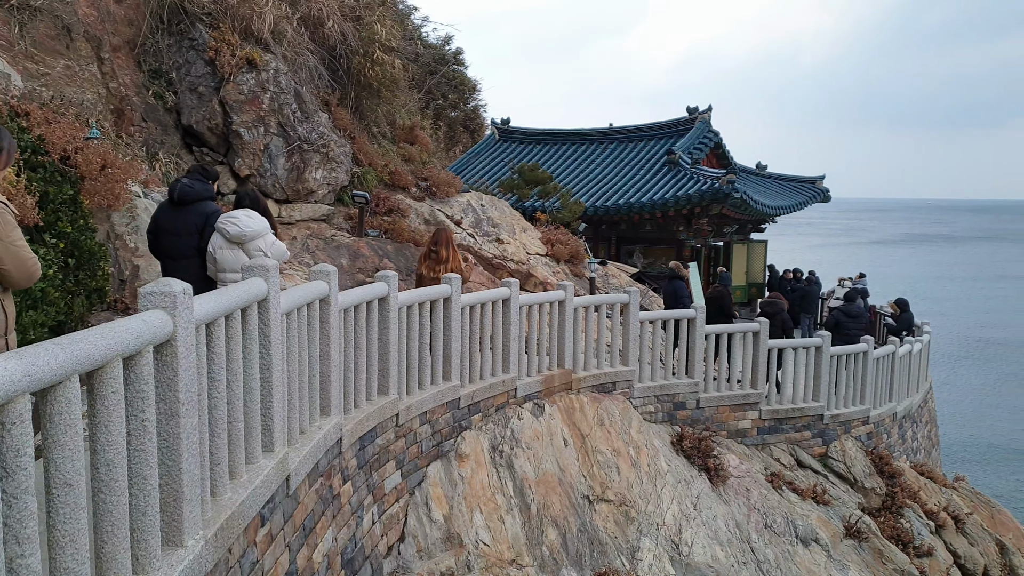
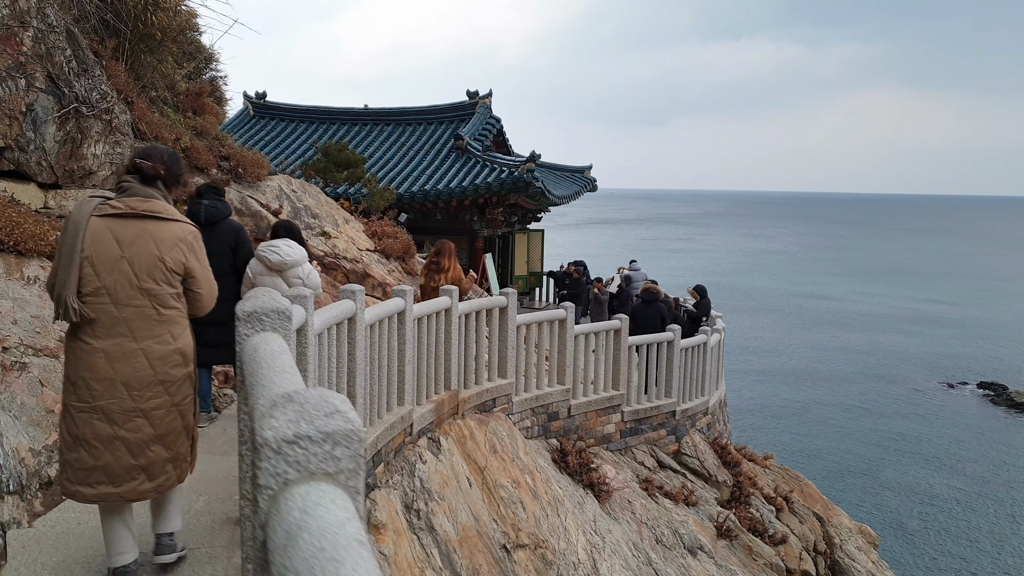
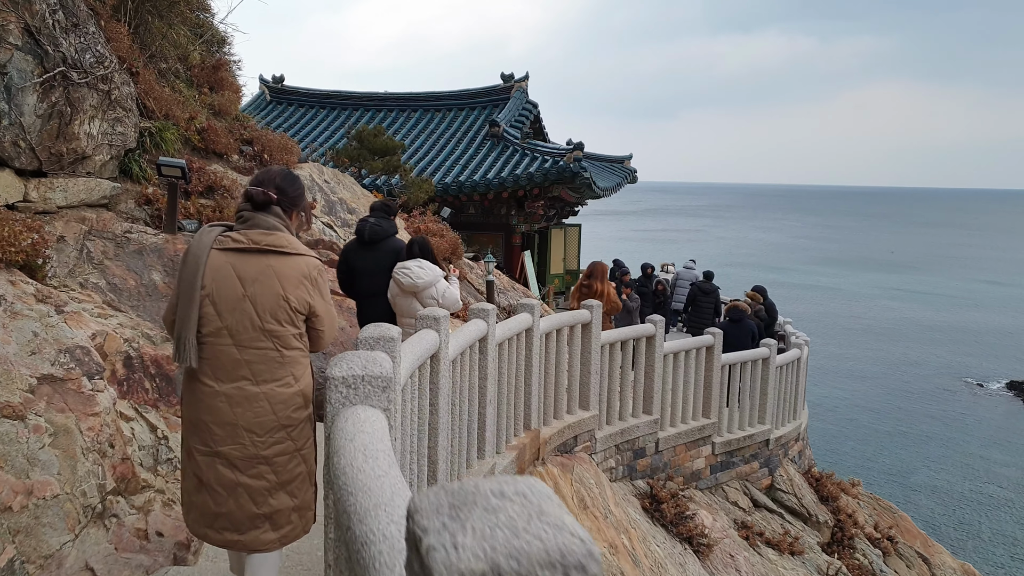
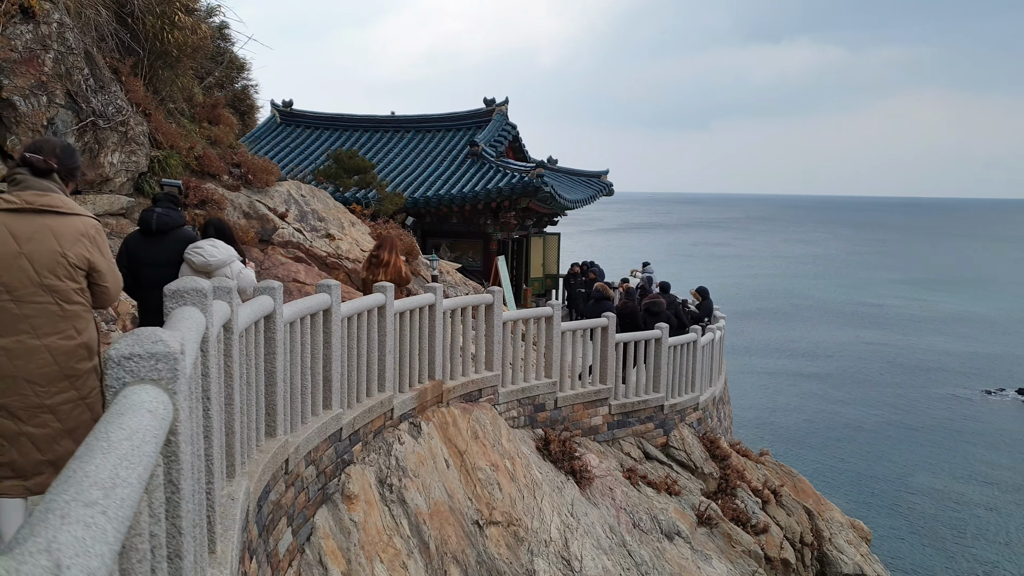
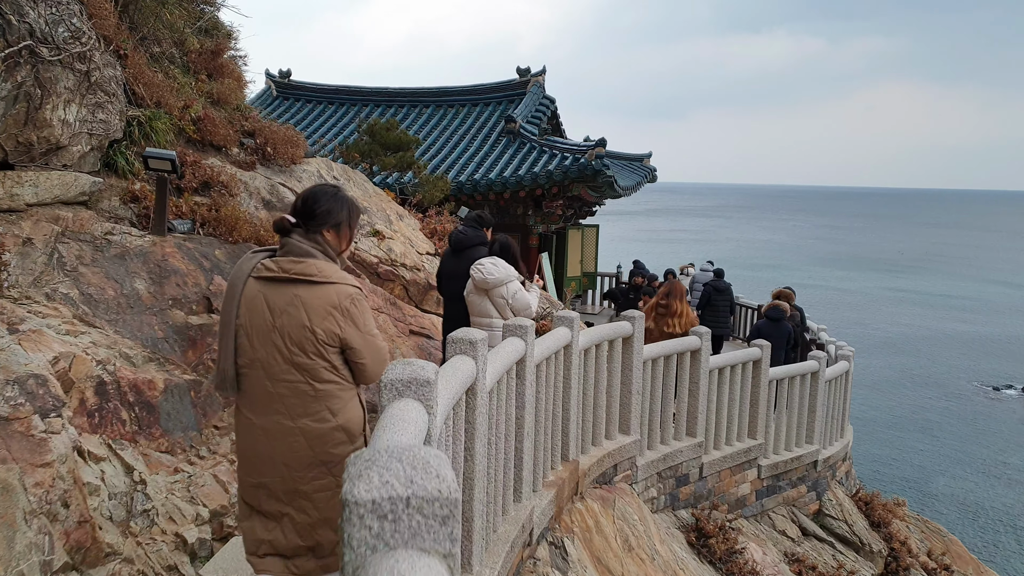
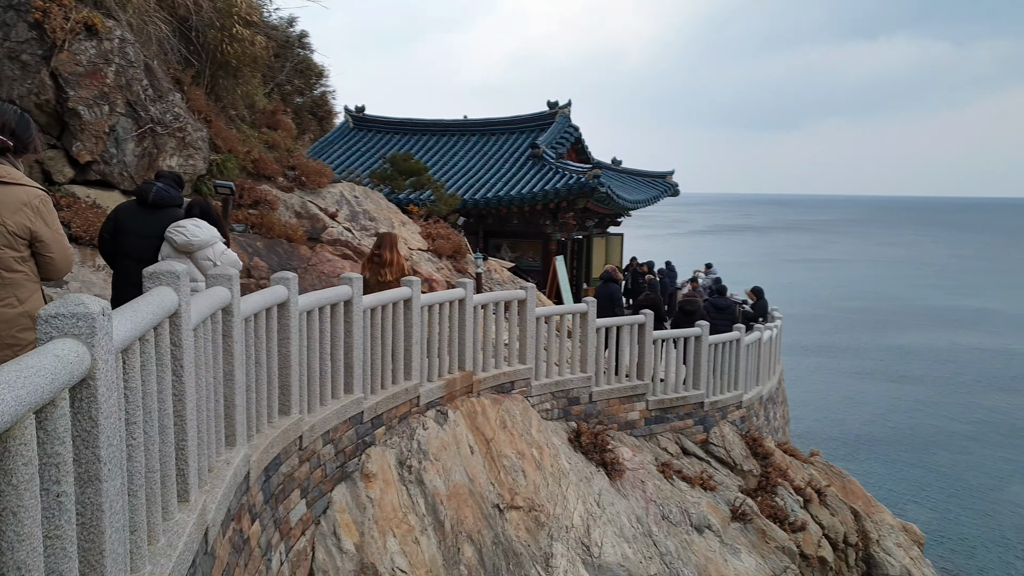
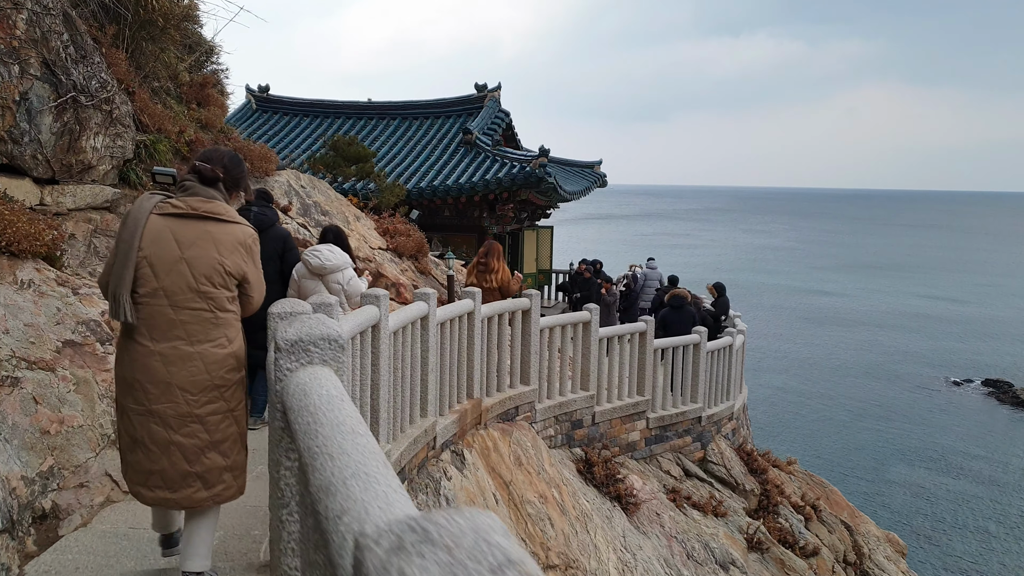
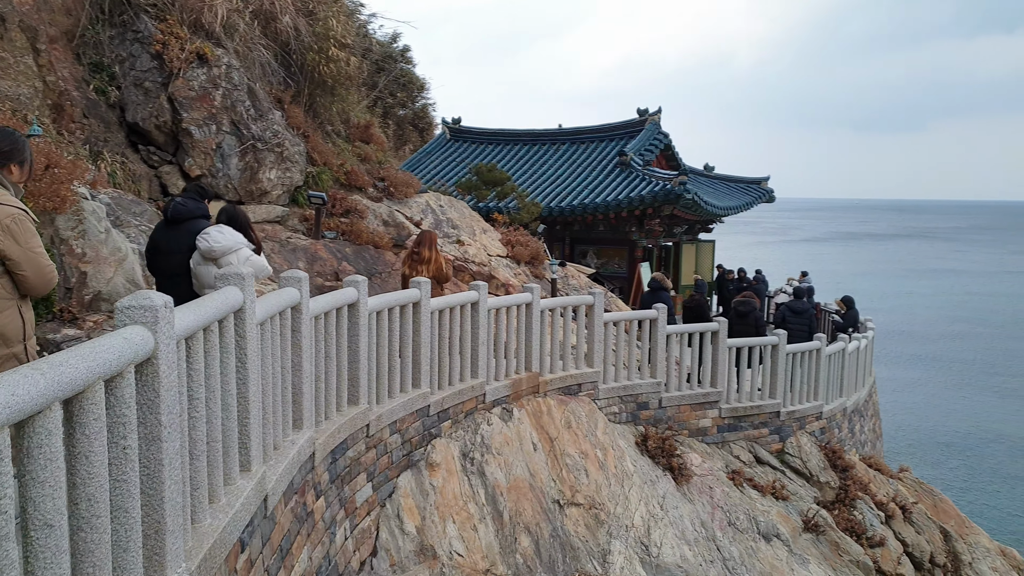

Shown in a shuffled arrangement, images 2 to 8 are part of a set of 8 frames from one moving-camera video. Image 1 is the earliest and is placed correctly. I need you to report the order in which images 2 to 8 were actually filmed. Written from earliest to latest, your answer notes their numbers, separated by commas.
8, 6, 4, 2, 7, 3, 5
